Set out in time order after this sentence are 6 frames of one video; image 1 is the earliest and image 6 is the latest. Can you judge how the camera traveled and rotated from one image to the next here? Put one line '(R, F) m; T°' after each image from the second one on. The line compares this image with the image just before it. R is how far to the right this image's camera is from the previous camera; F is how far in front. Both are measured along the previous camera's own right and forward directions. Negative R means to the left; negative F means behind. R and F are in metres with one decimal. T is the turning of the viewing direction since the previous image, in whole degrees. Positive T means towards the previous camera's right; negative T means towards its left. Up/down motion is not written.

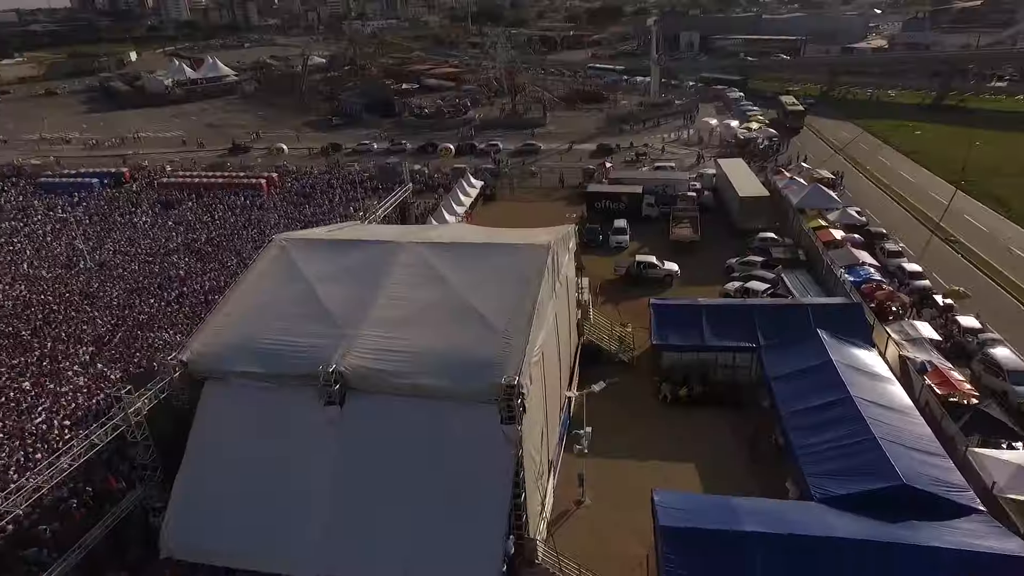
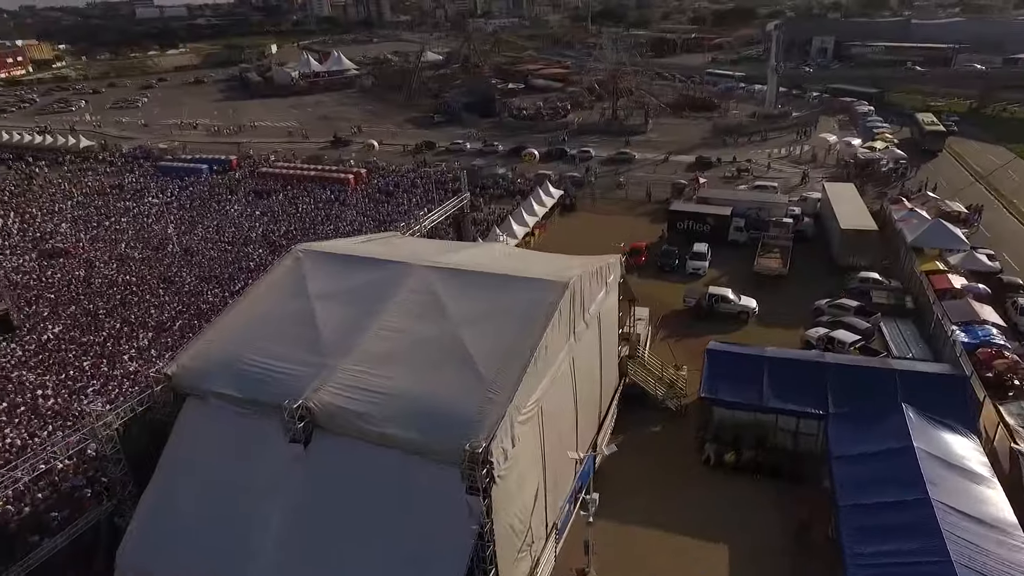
(+1.4, +1.2) m; -10°
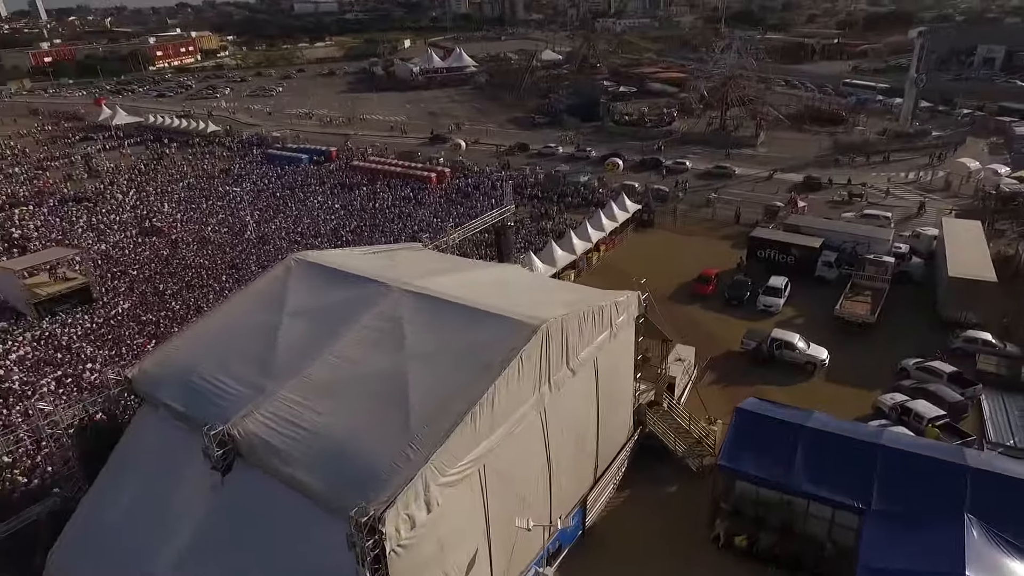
(+2.0, +1.2) m; -10°
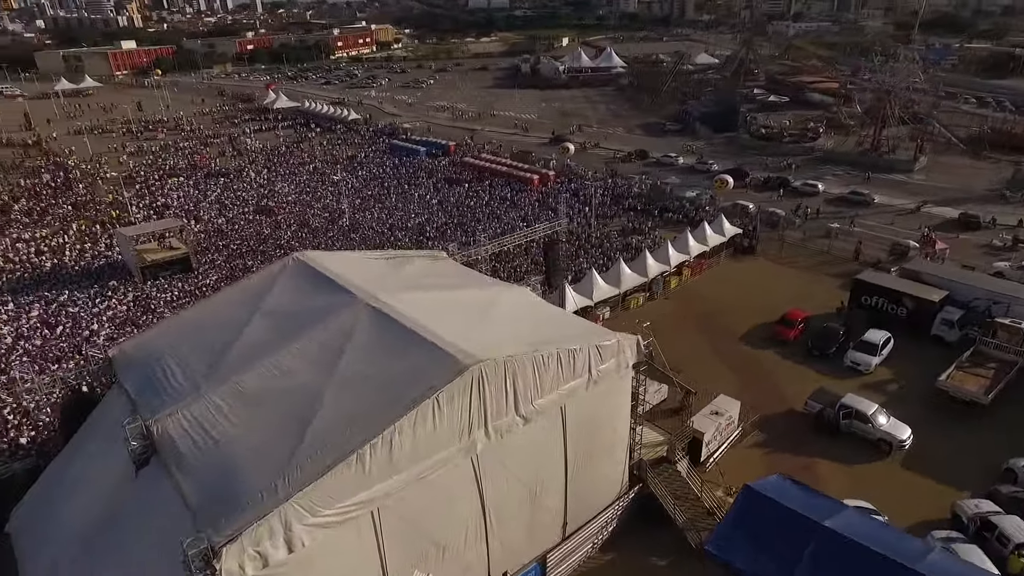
(+2.4, +1.1) m; -13°
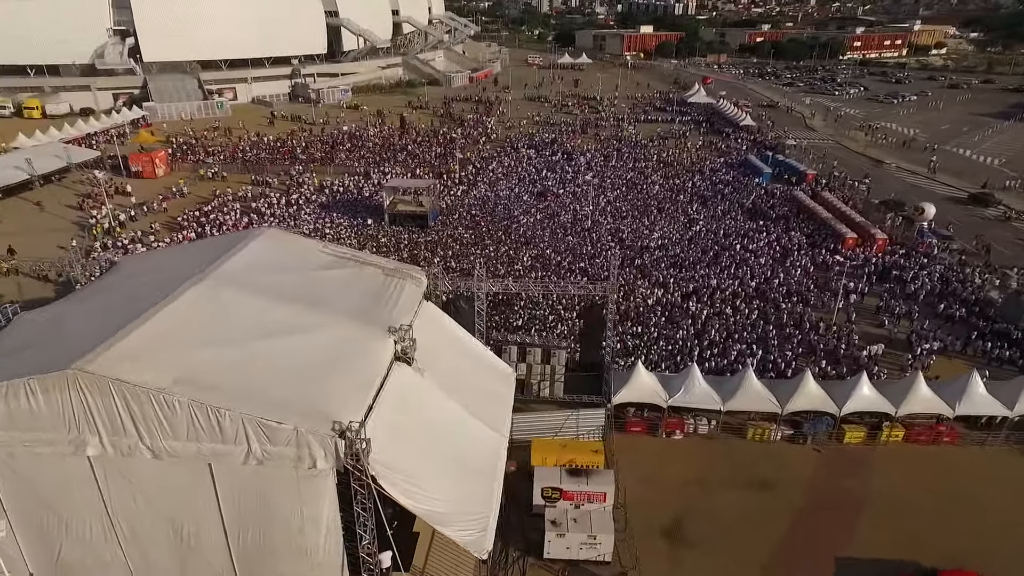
(+7.8, +5.1) m; -39°
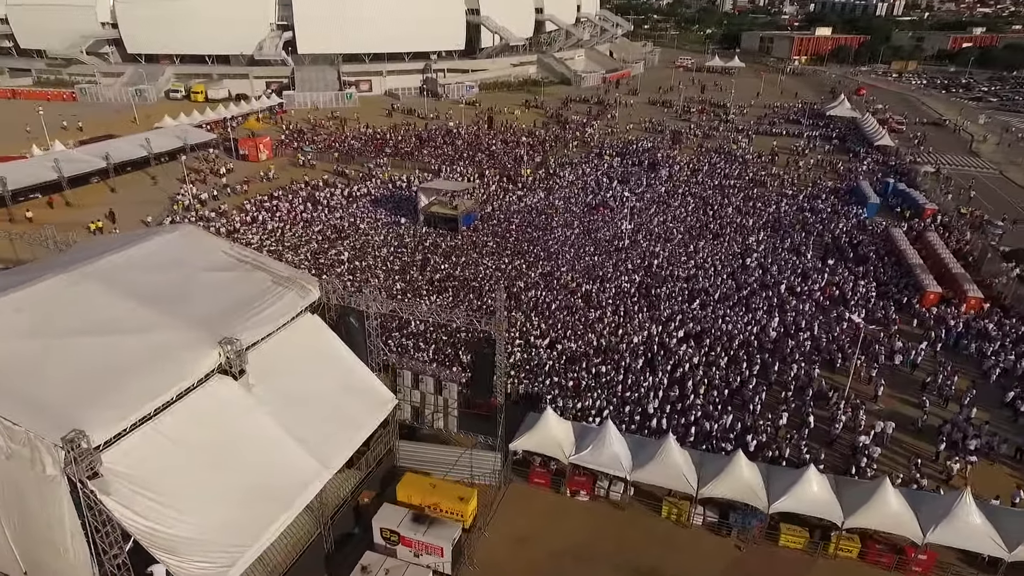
(+4.9, +1.5) m; -14°
